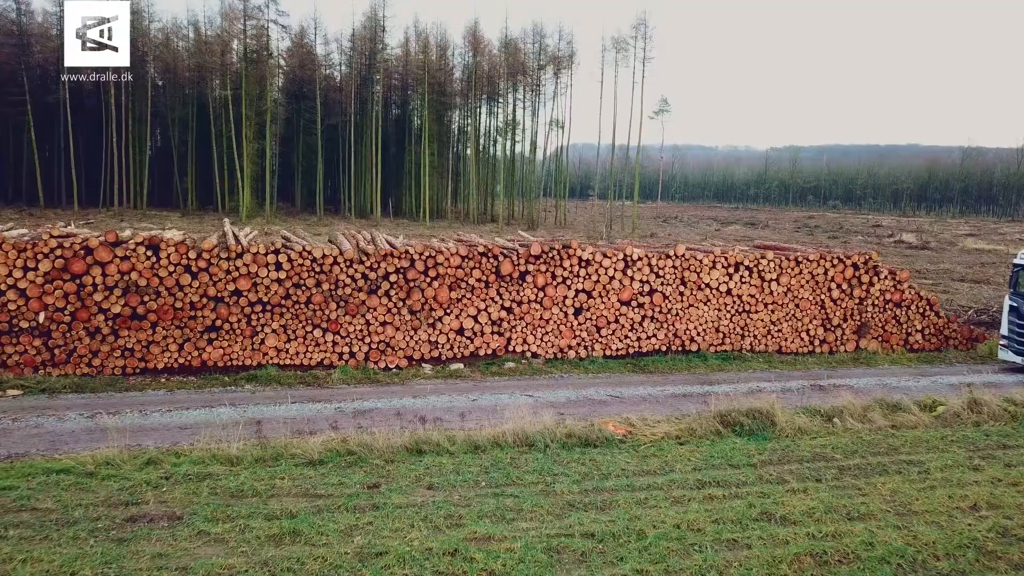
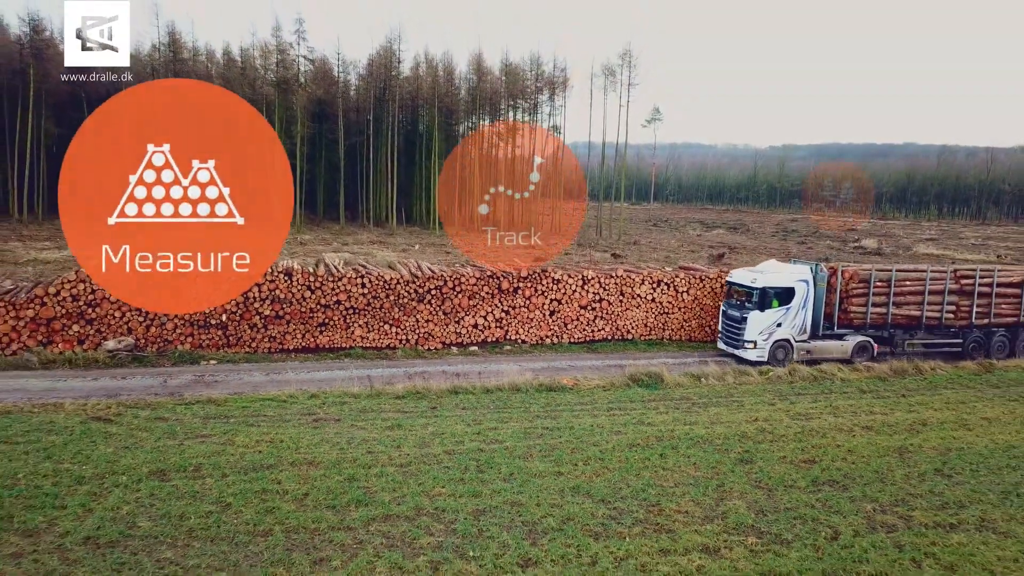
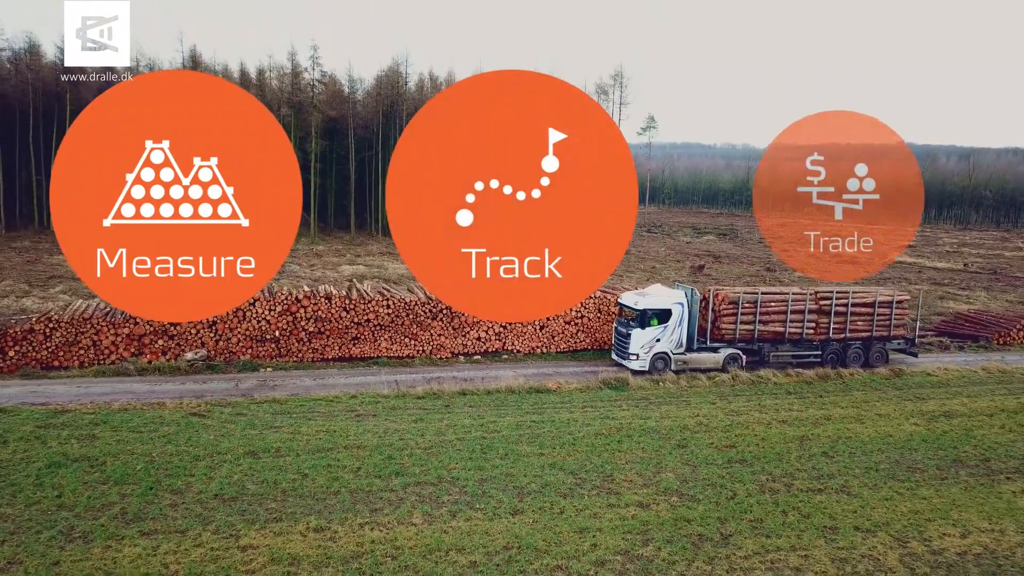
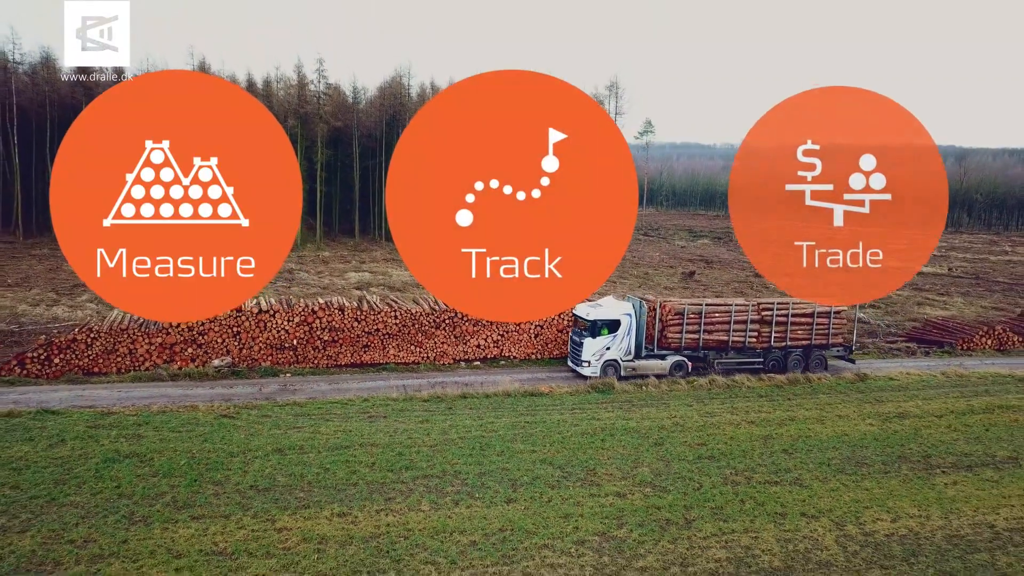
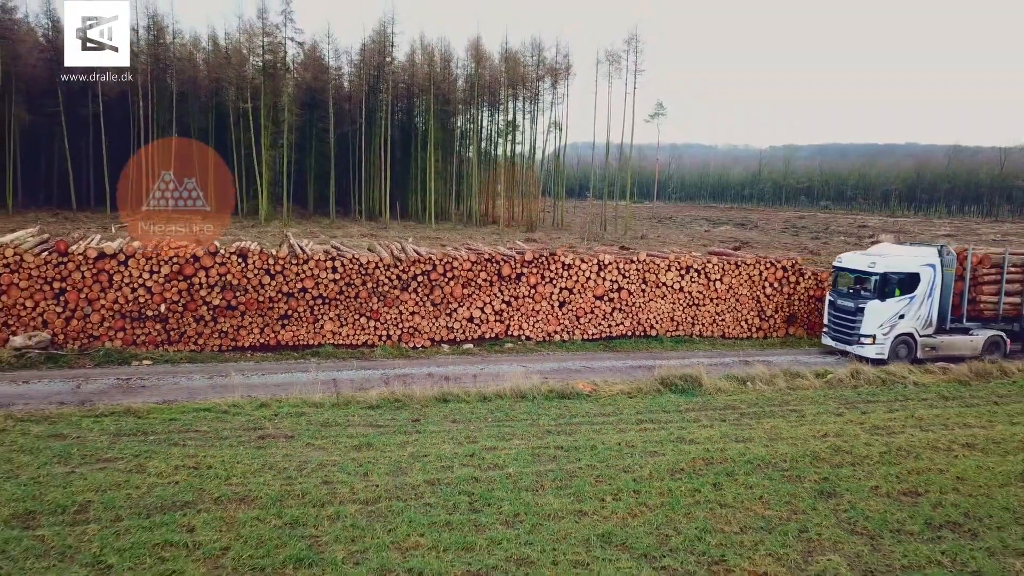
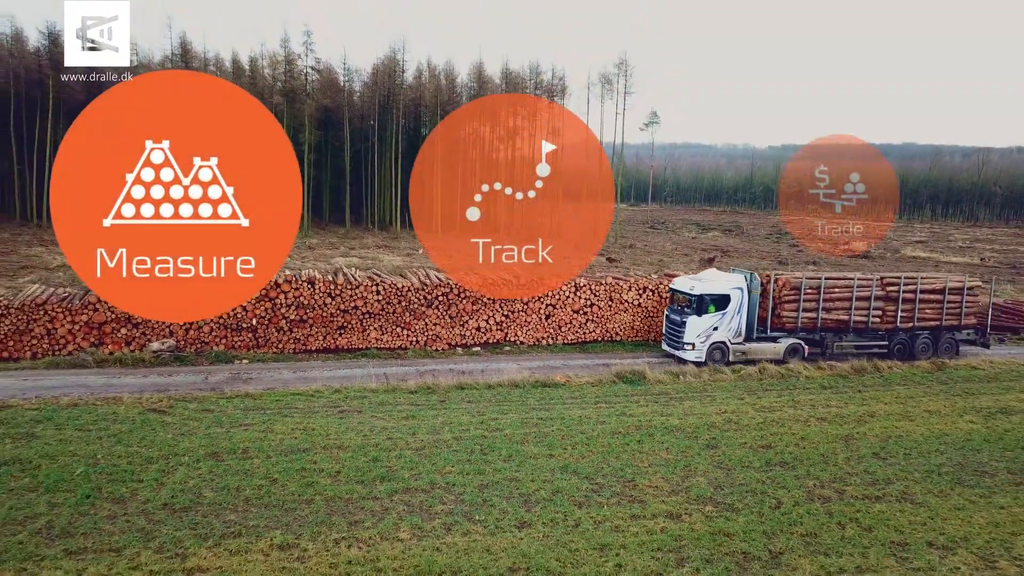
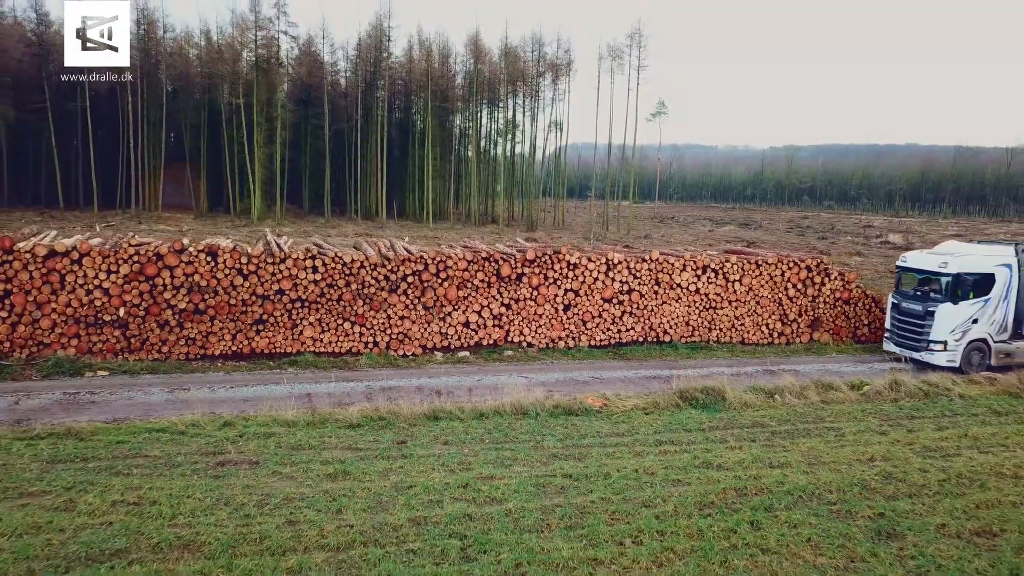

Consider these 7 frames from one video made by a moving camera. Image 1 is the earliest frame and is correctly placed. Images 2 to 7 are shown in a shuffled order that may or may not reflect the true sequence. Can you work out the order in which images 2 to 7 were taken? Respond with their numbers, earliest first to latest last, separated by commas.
7, 5, 2, 6, 3, 4
